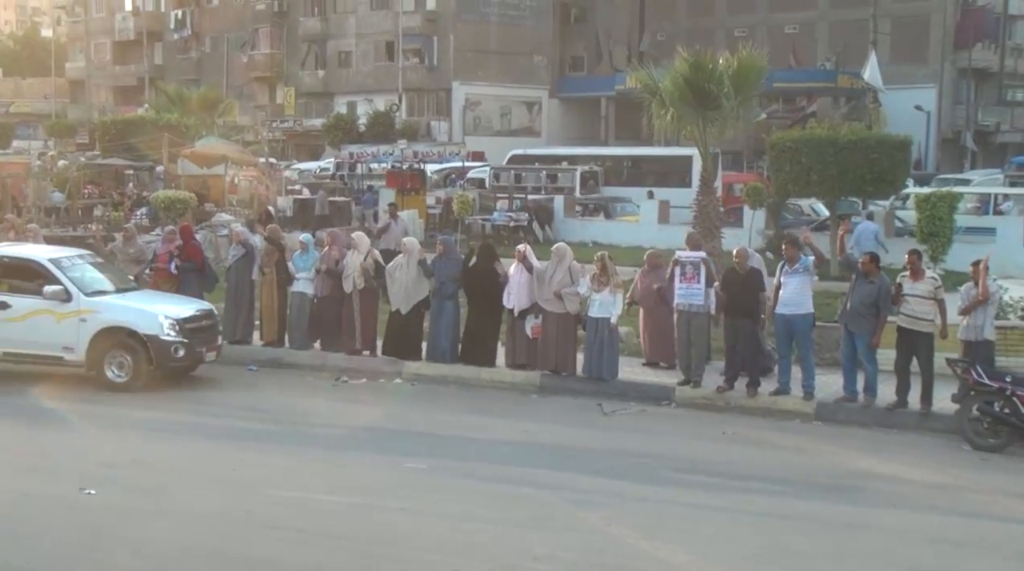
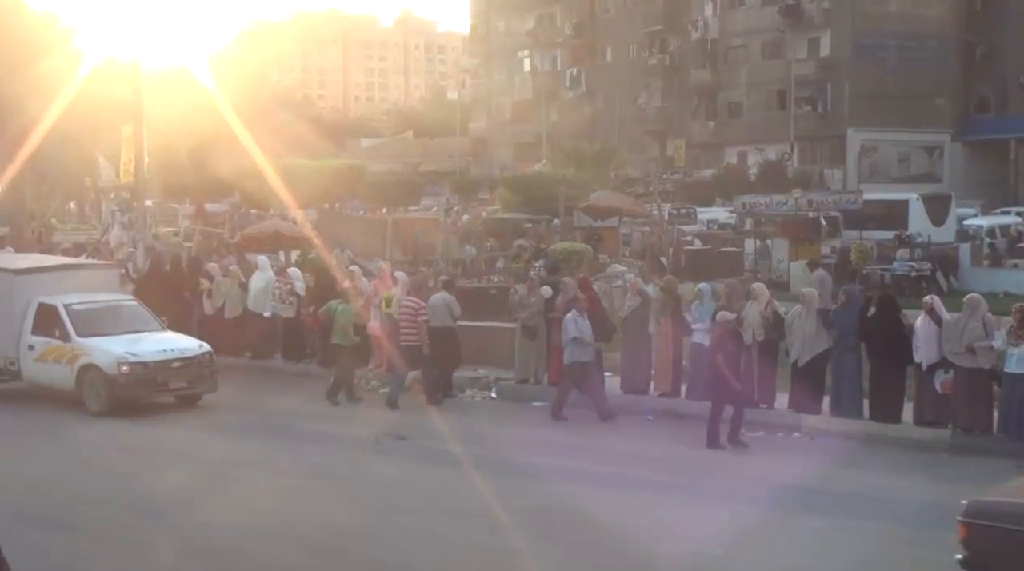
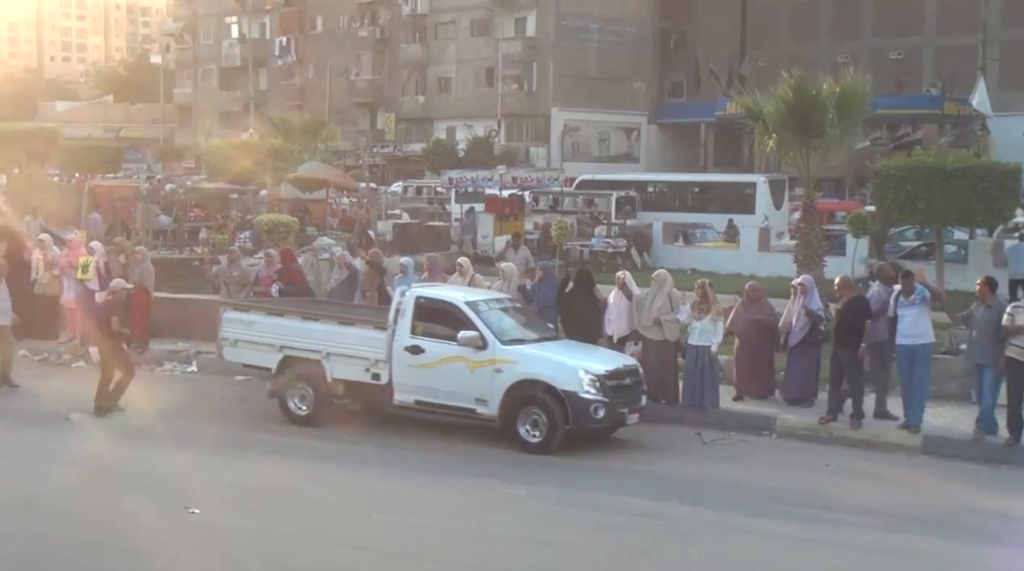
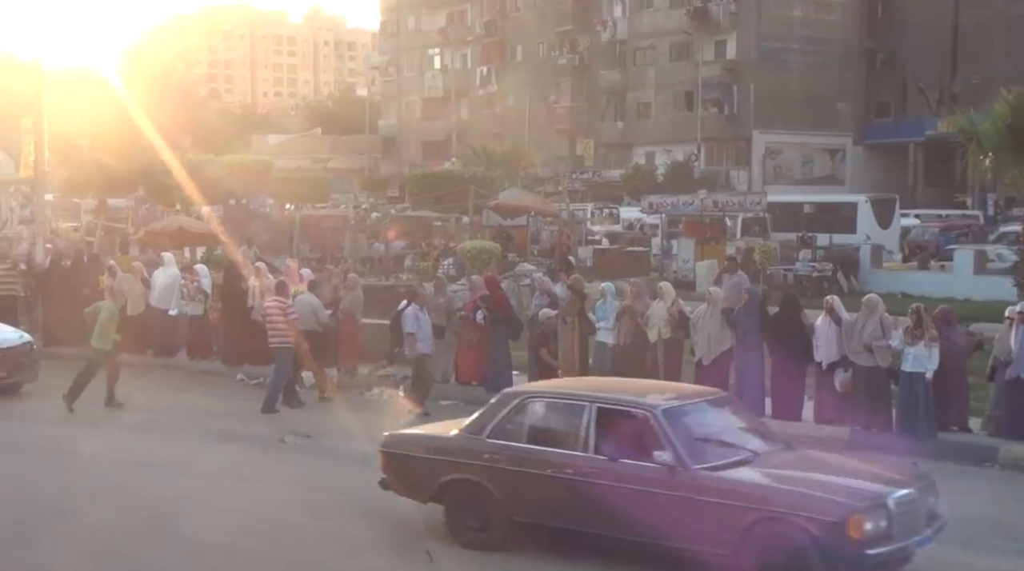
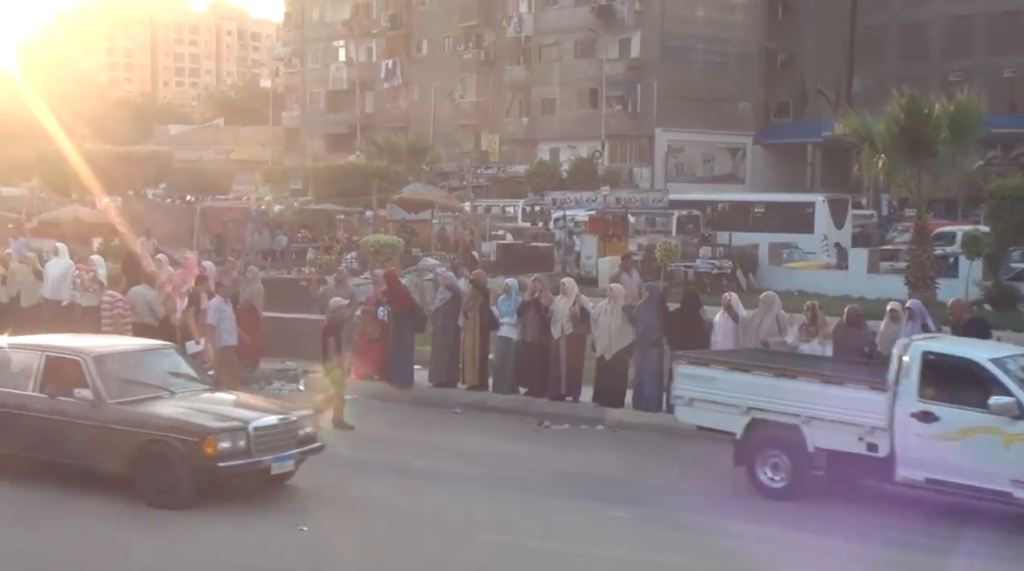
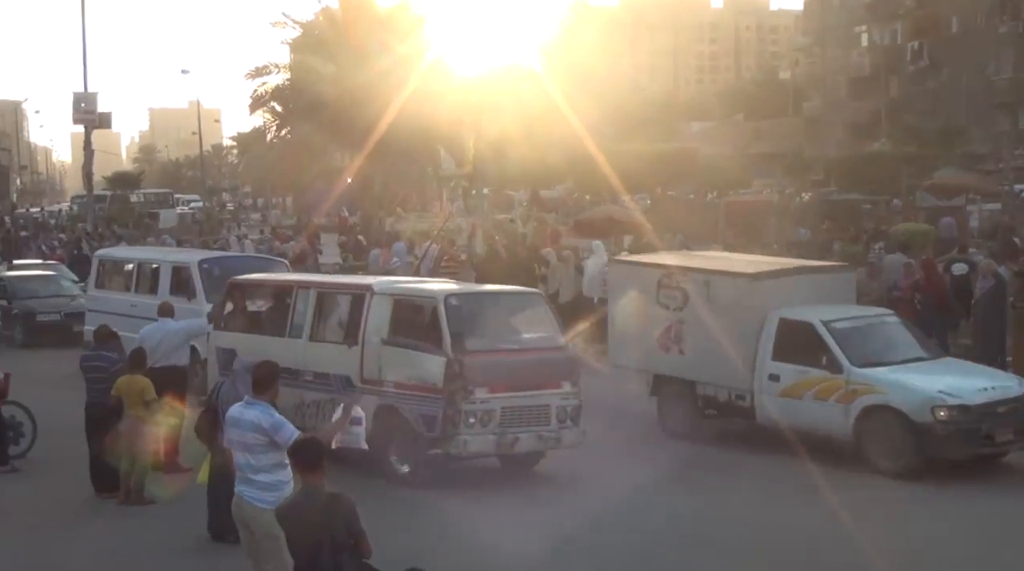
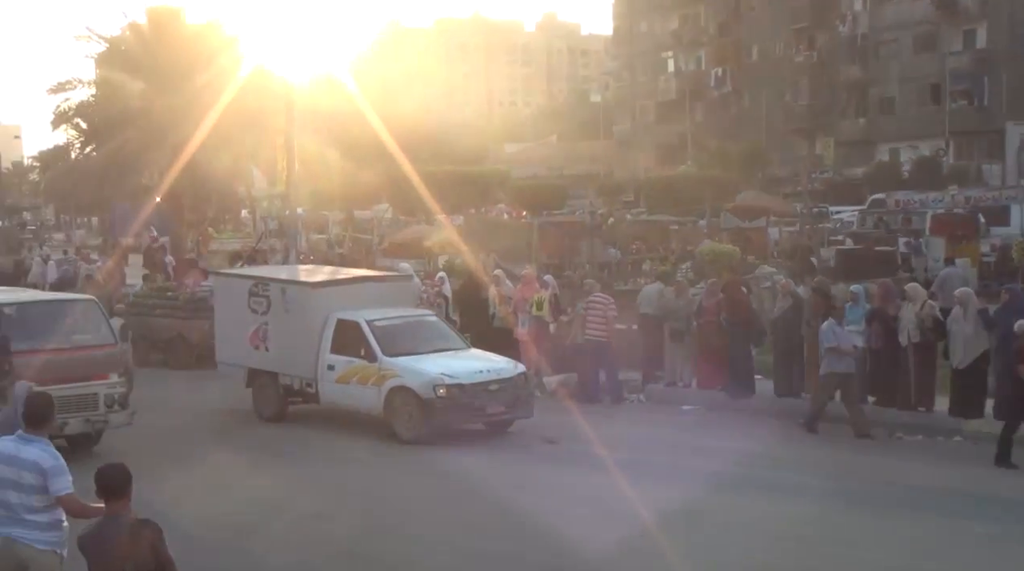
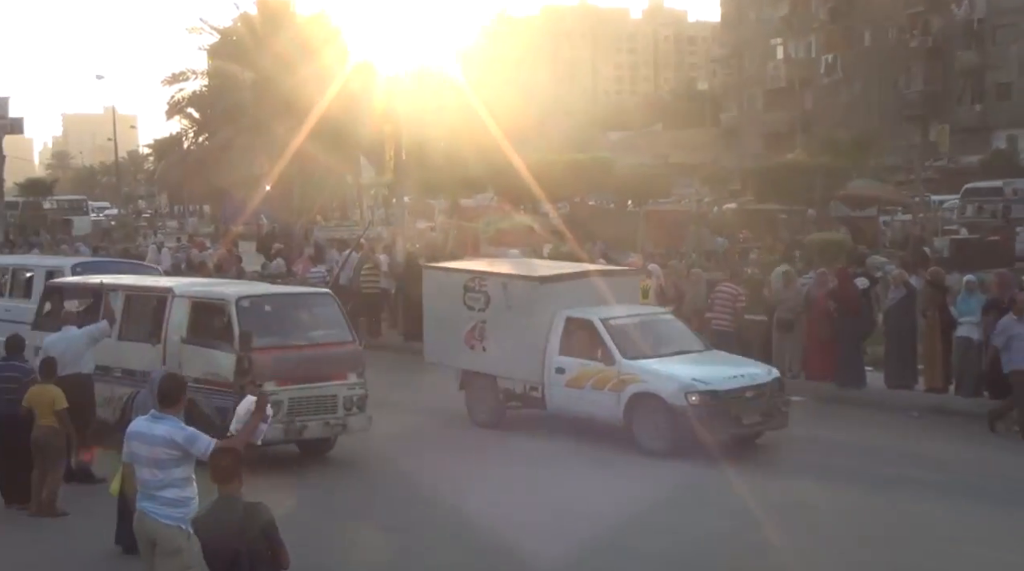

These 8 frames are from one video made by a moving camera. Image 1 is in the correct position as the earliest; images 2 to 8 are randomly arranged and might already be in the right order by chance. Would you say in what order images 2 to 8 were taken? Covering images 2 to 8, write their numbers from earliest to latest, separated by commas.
3, 5, 4, 2, 7, 8, 6
